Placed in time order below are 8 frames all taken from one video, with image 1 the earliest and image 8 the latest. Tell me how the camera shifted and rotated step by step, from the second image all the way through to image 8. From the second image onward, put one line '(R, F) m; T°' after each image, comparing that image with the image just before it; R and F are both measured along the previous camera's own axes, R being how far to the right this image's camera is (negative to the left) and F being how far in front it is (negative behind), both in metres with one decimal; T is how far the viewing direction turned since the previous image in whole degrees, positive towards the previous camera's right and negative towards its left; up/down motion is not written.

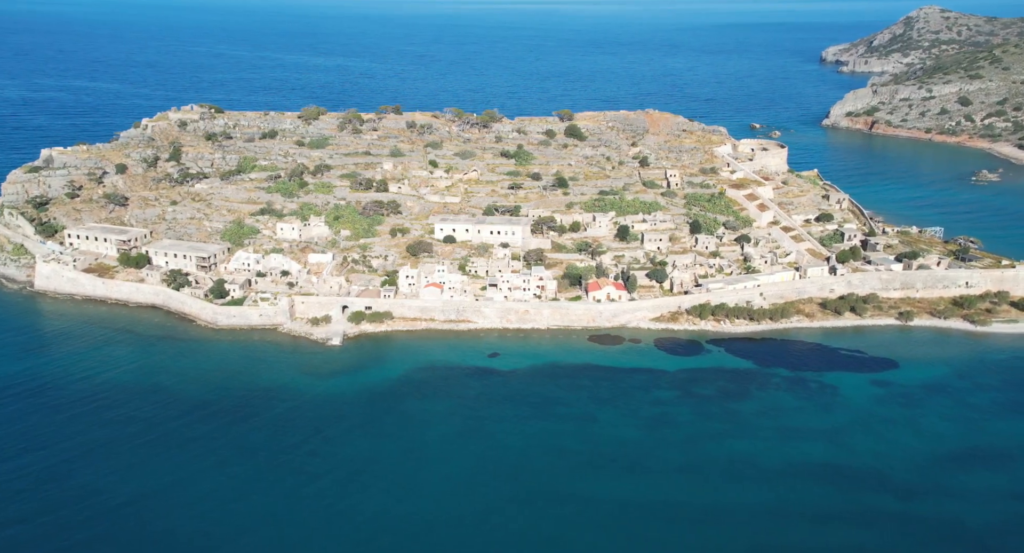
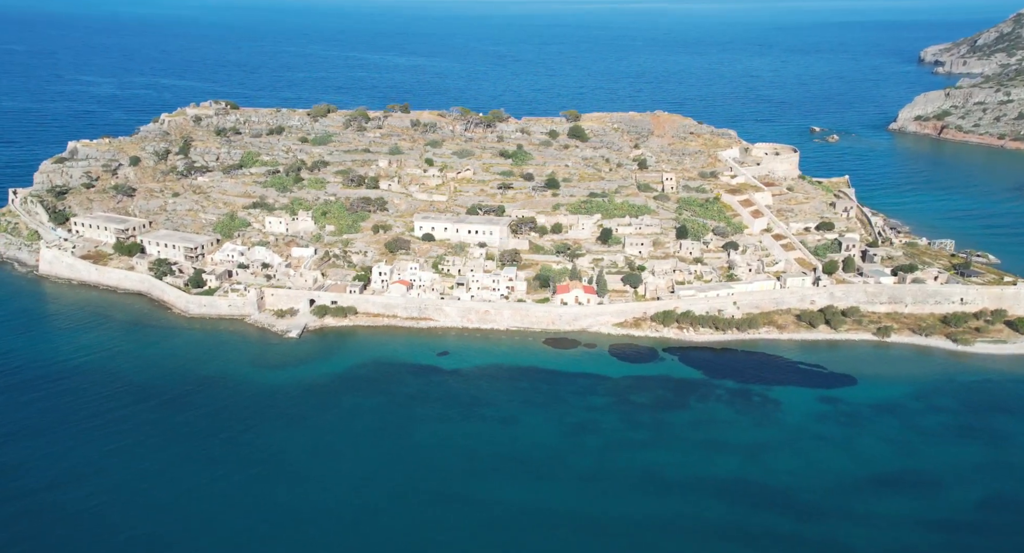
(+8.8, +0.6) m; -7°
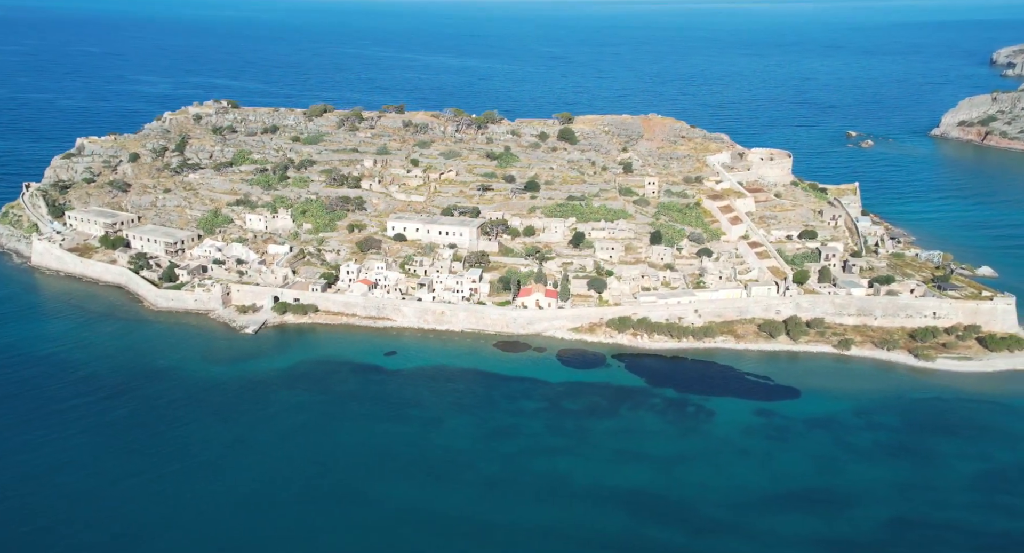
(+7.2, +0.4) m; -5°
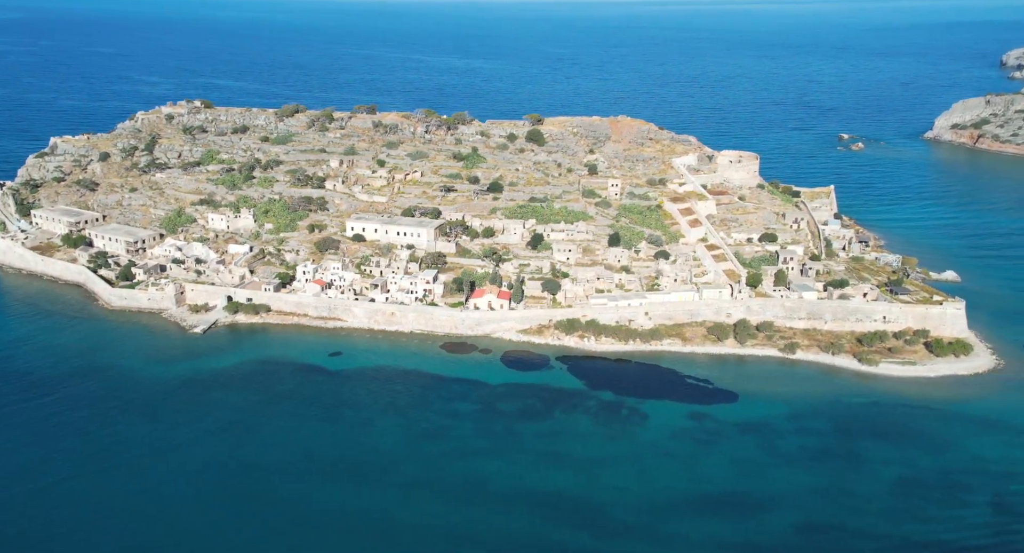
(+4.2, +0.1) m; -1°
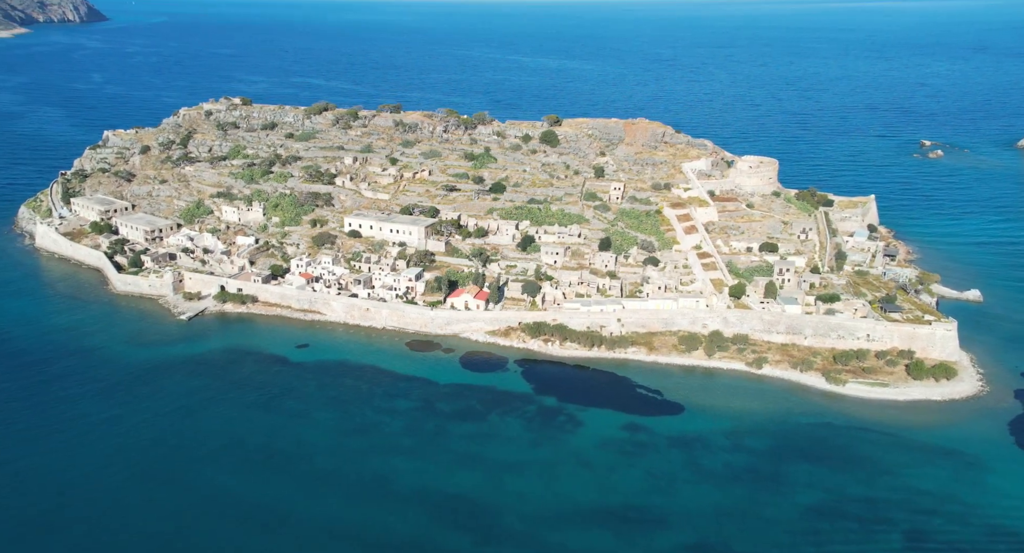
(+9.1, +0.8) m; -8°
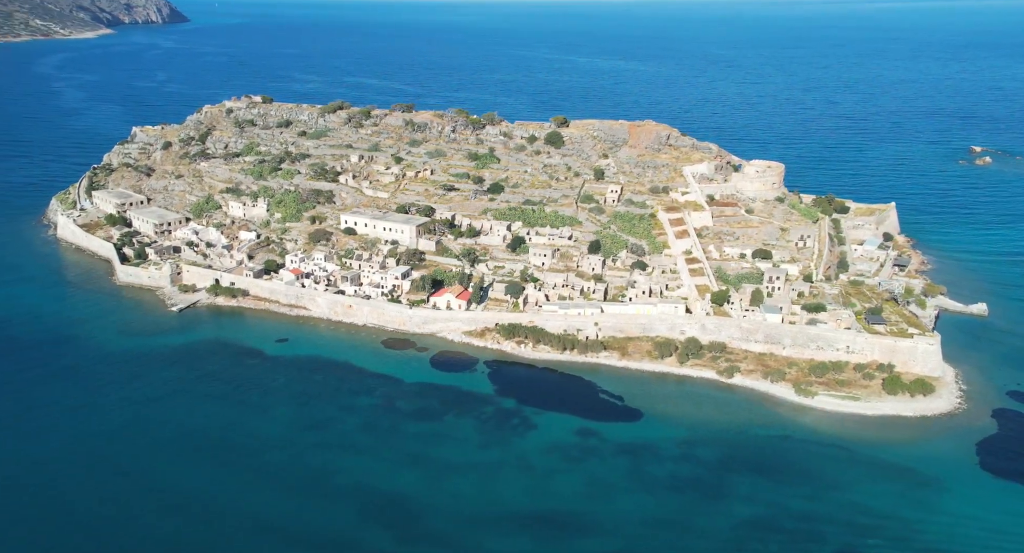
(+5.7, +0.4) m; -5°
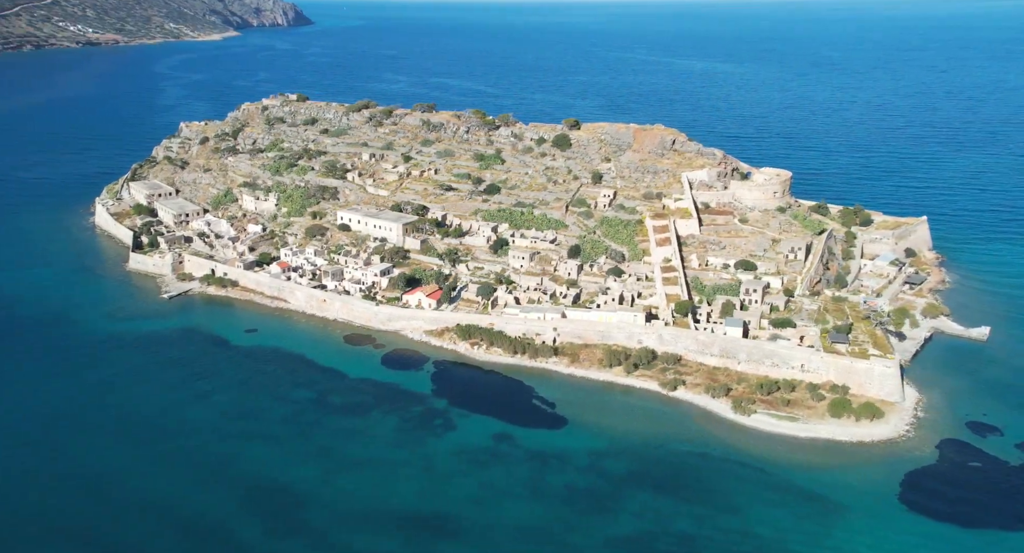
(+9.4, +1.0) m; -8°
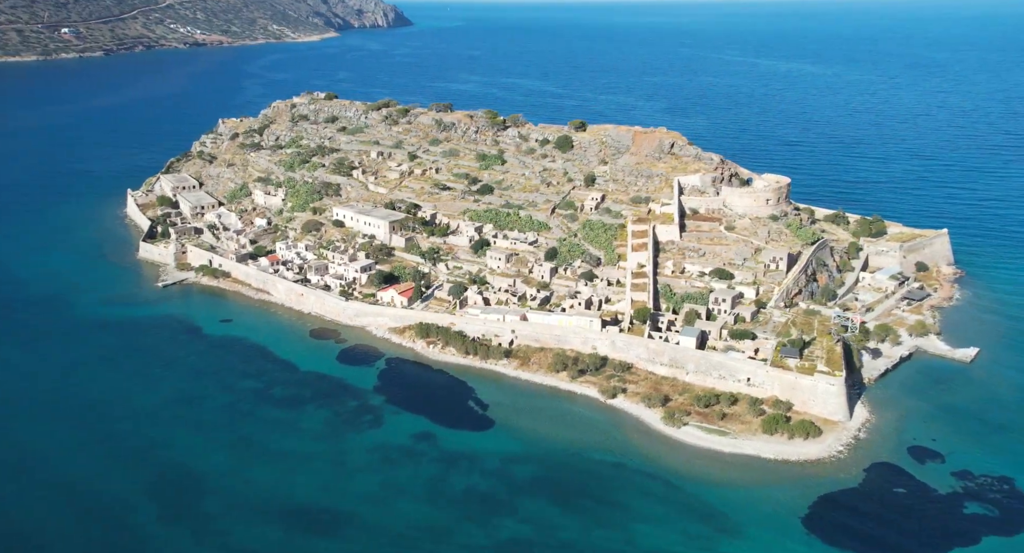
(+8.3, +0.8) m; -6°
